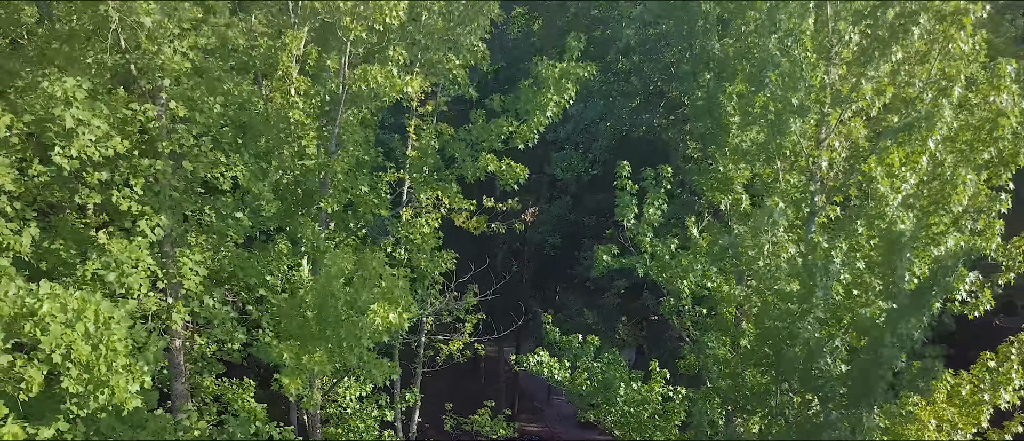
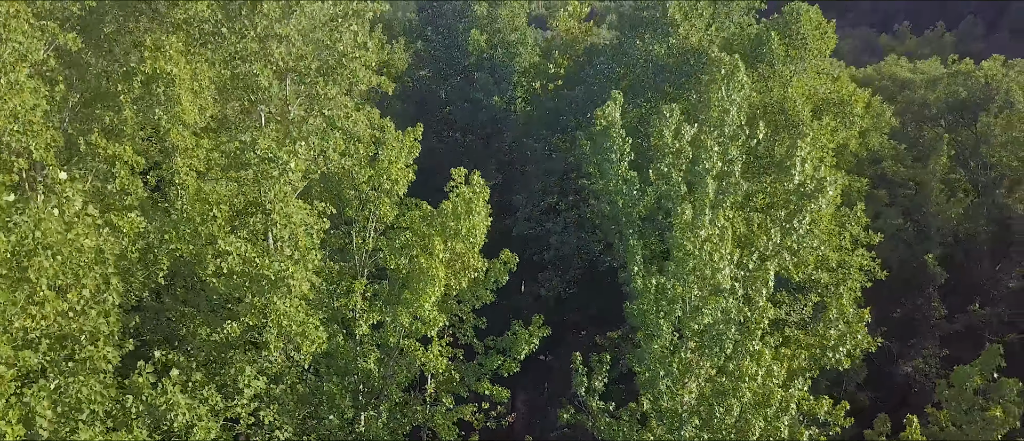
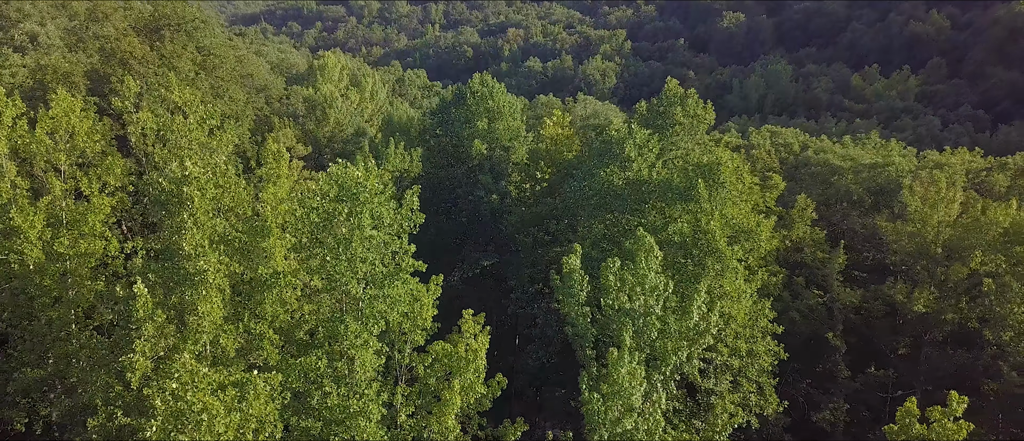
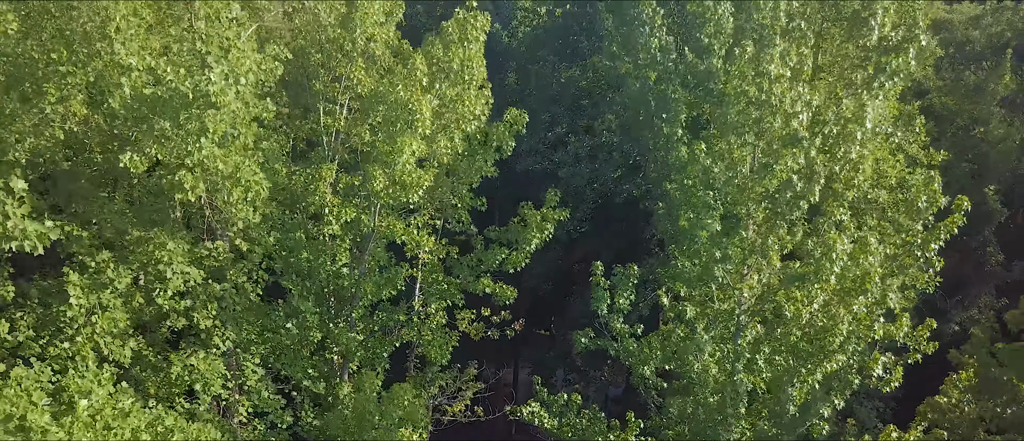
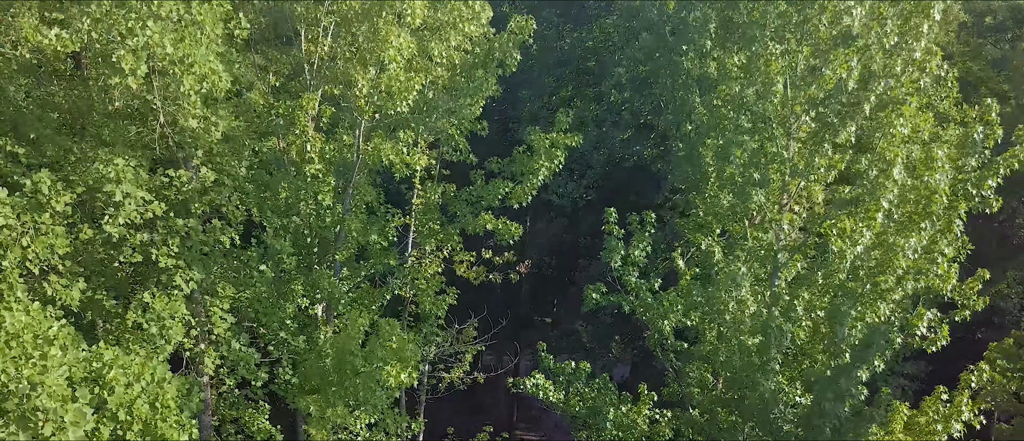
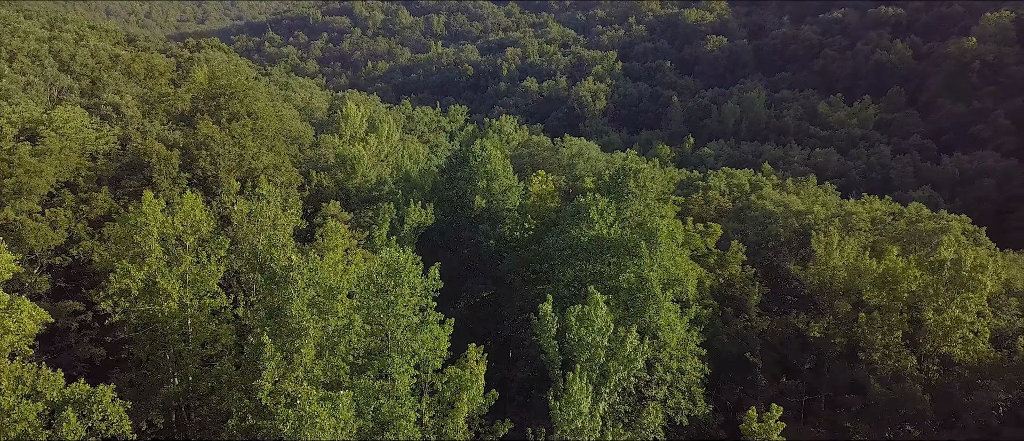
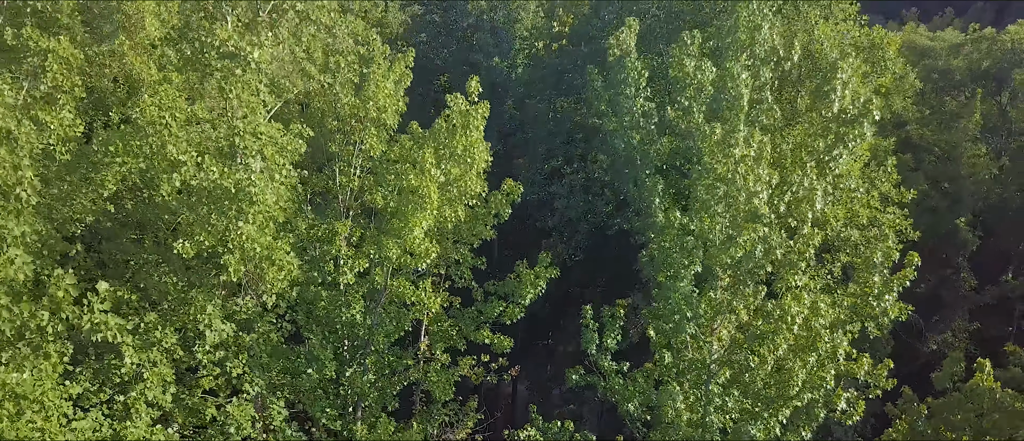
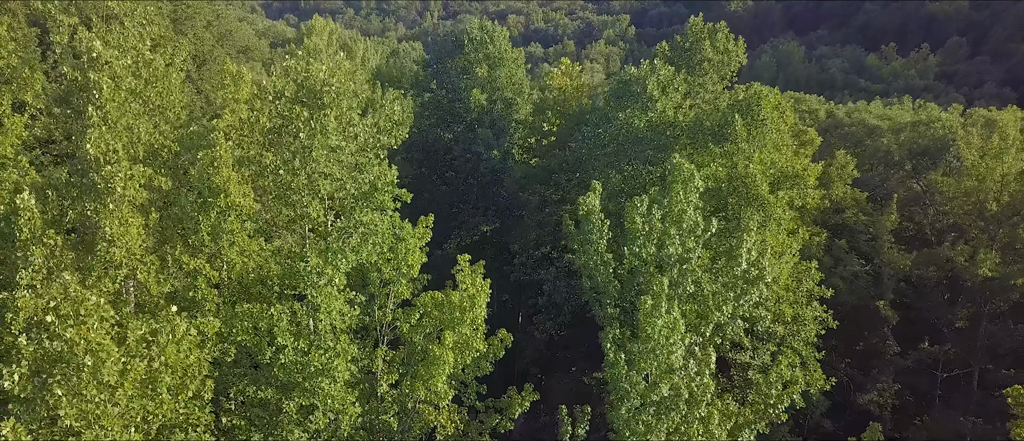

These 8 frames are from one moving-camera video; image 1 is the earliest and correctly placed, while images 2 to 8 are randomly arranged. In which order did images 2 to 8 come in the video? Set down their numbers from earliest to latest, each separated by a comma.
5, 4, 7, 2, 8, 3, 6
